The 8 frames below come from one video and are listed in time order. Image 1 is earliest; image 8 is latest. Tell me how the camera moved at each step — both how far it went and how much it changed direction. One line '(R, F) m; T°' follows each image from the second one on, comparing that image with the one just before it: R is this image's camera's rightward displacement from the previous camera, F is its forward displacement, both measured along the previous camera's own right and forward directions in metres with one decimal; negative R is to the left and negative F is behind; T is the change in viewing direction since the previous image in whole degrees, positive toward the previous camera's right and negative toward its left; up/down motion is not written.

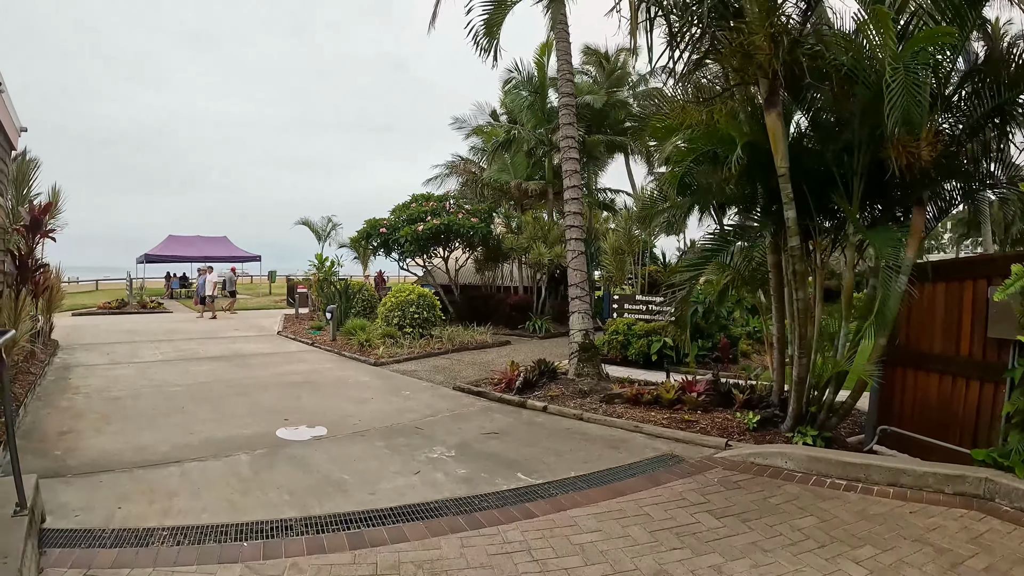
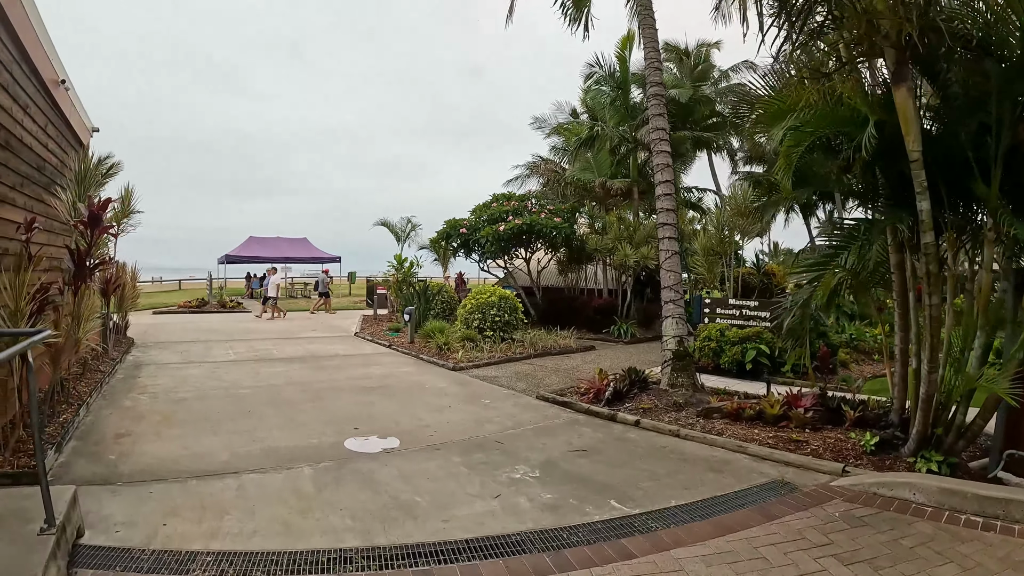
(-0.1, +0.5) m; -4°
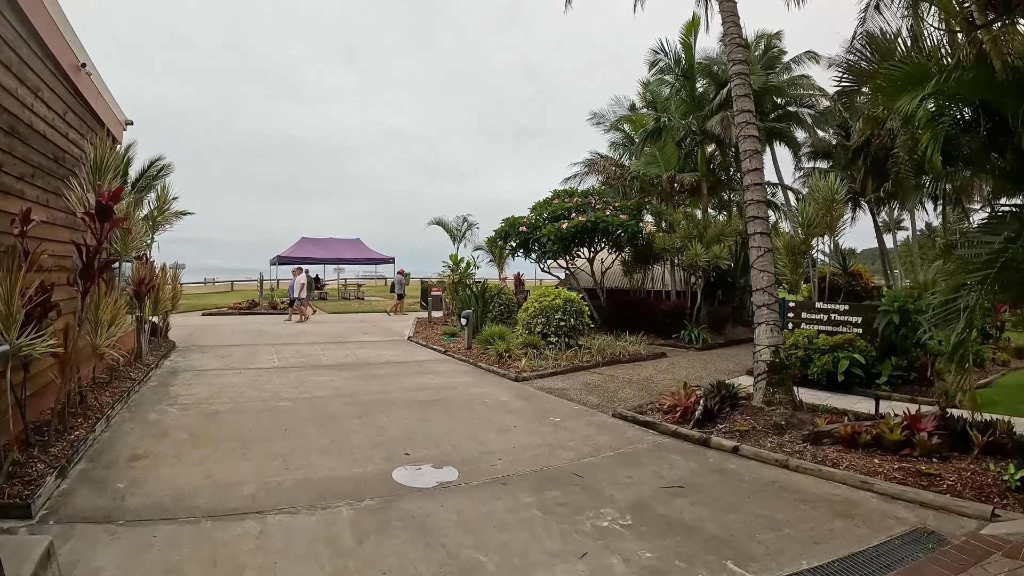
(-0.1, +0.8) m; -3°
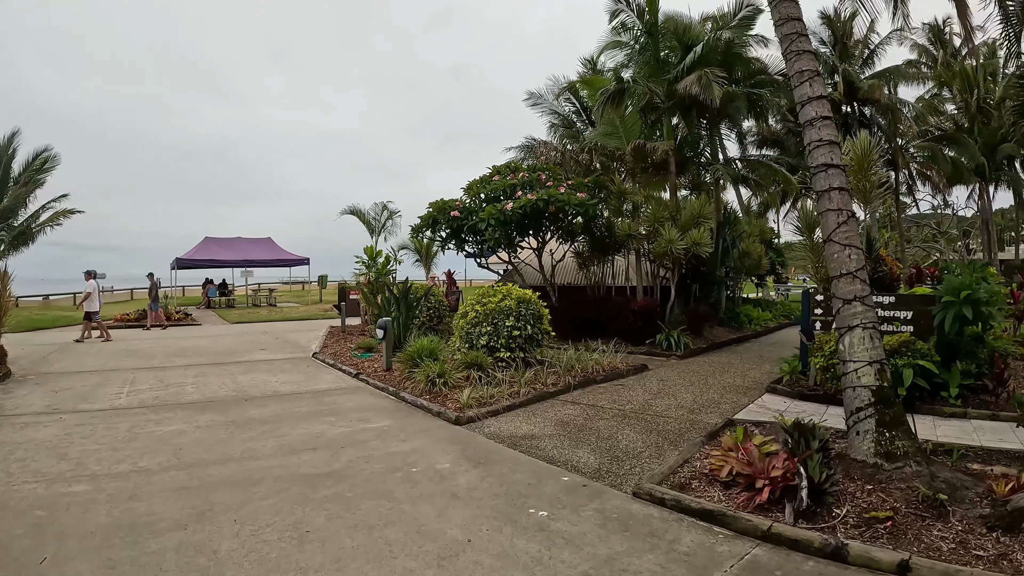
(-0.1, +2.5) m; +4°
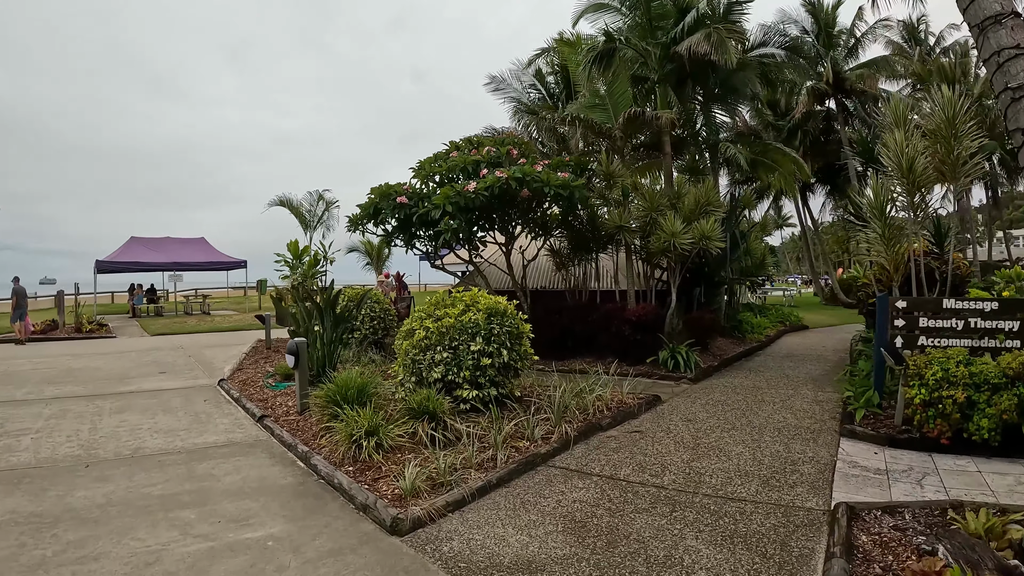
(-0.1, +2.0) m; +2°
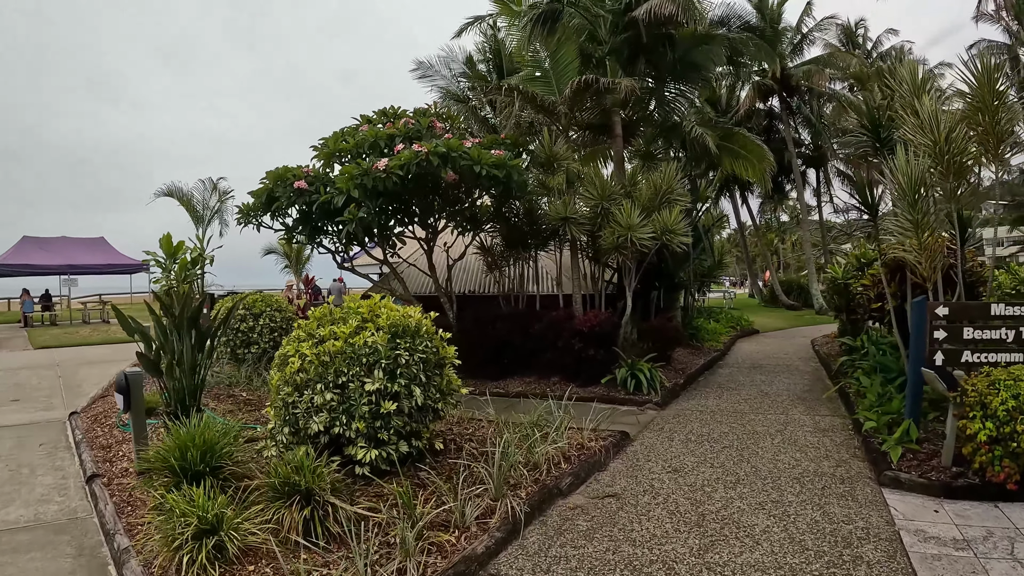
(0.0, +1.4) m; +4°
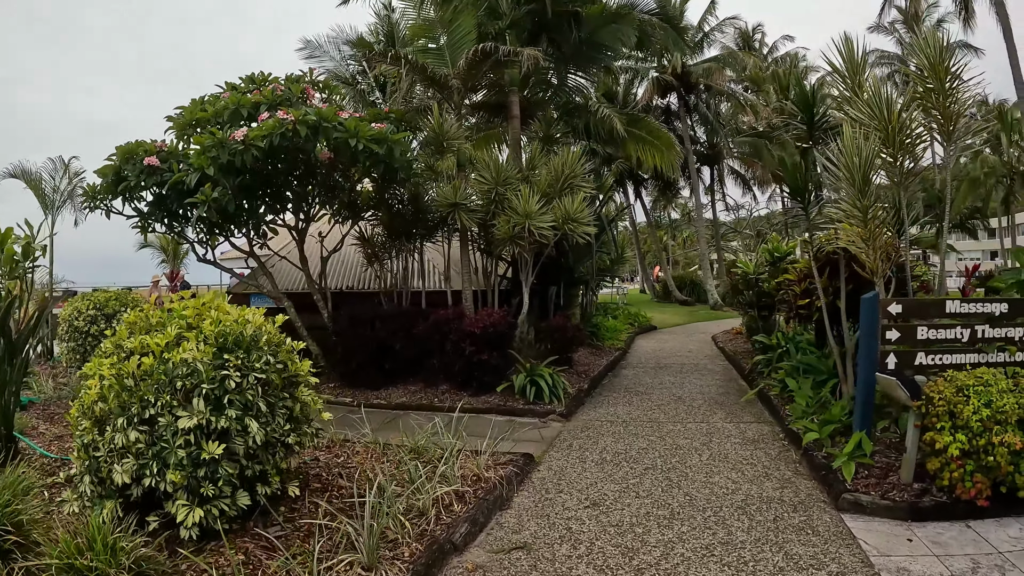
(0.0, +0.7) m; +6°
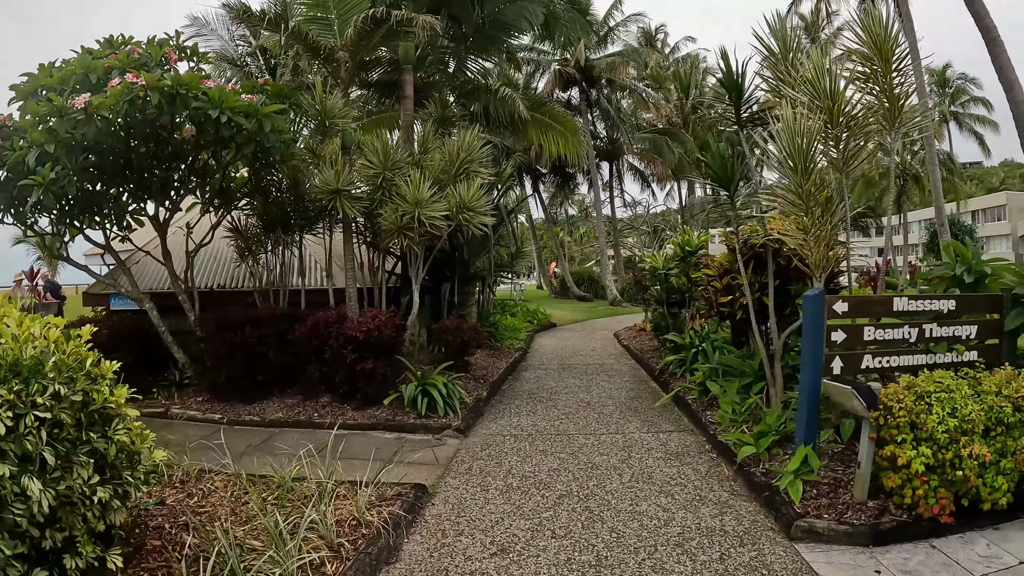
(0.0, +0.6) m; +5°
